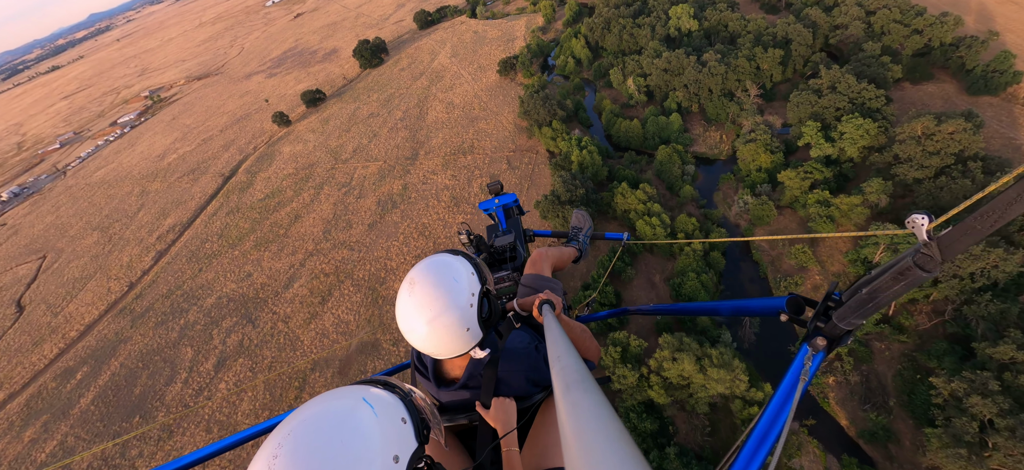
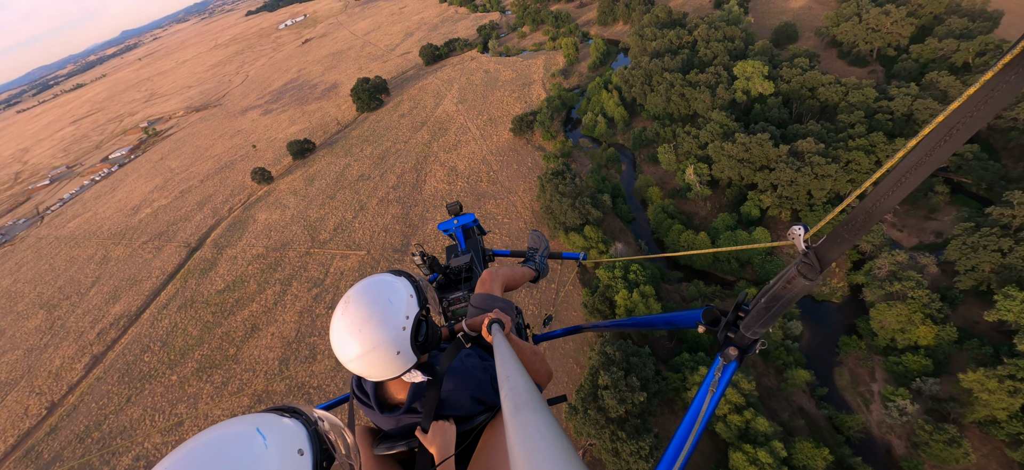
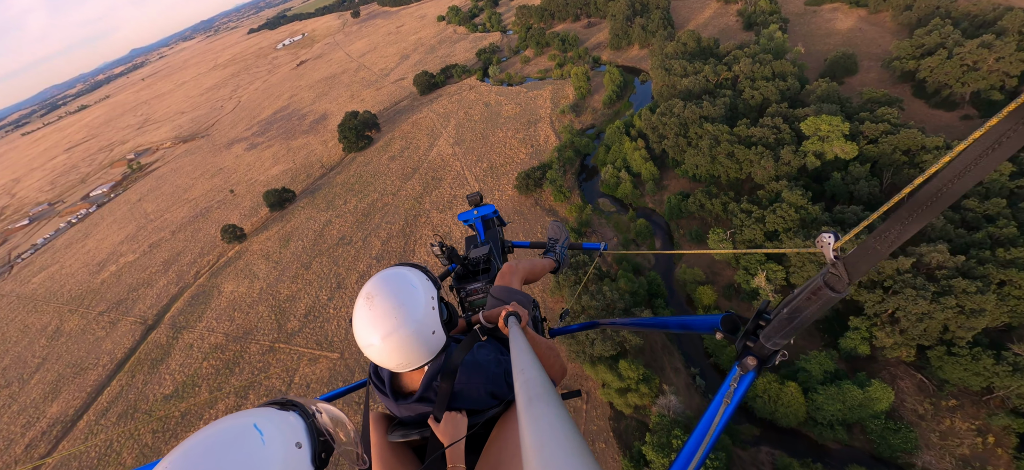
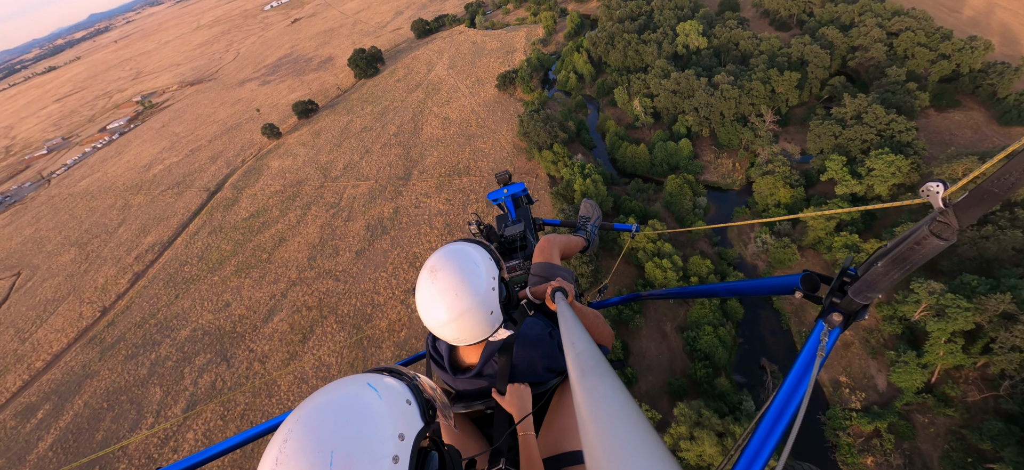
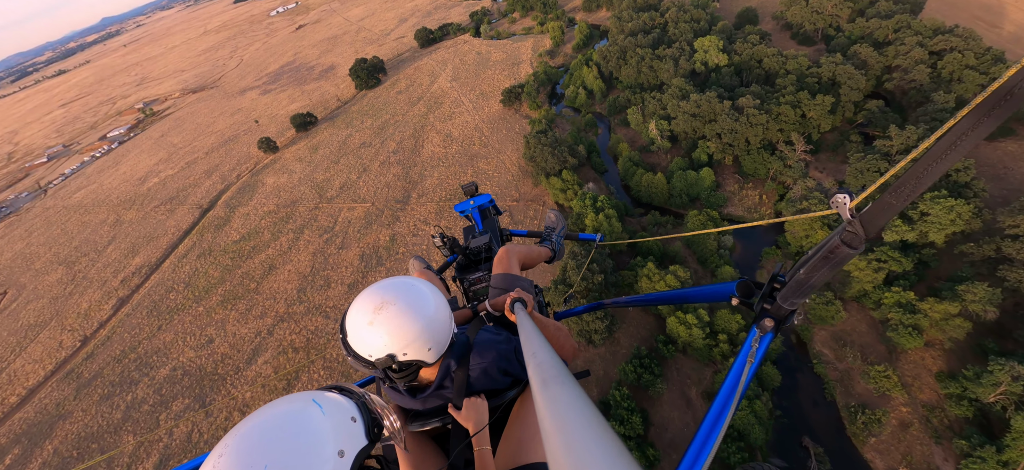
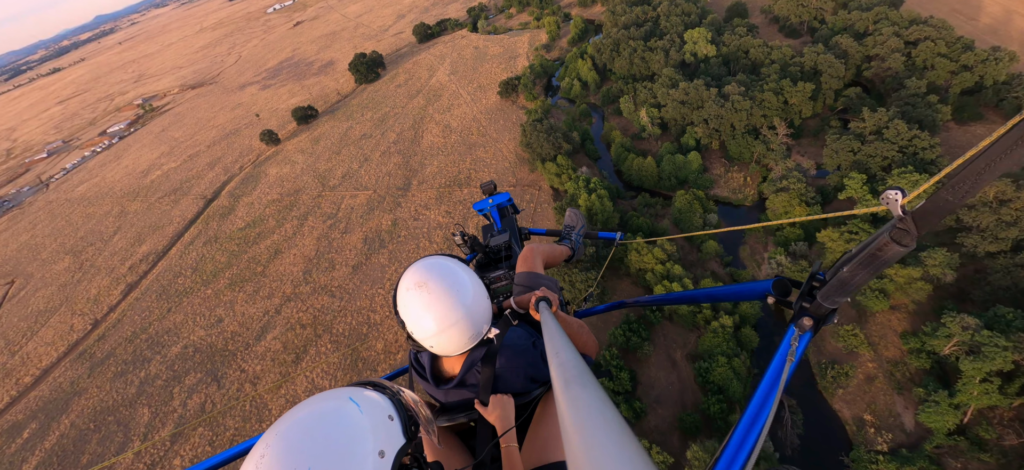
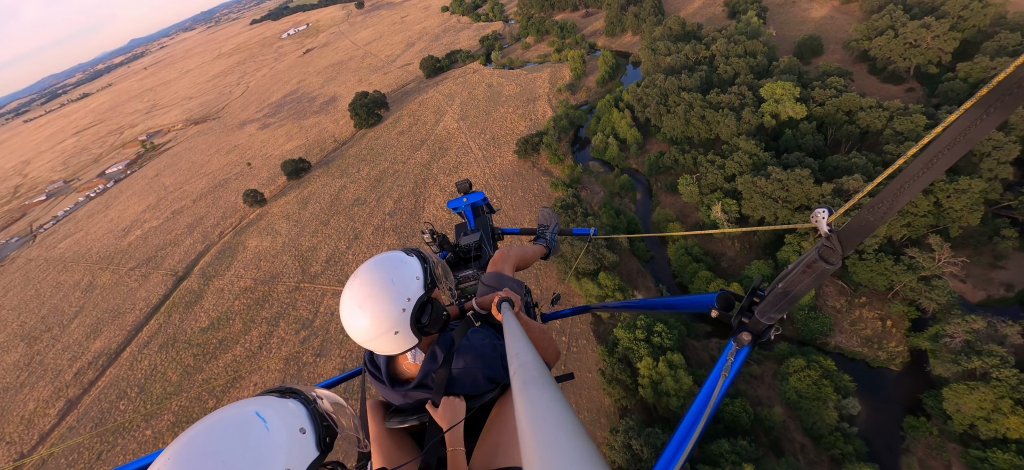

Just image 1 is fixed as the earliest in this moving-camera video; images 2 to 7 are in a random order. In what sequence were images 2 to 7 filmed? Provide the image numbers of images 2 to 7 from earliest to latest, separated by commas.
4, 6, 5, 2, 7, 3
